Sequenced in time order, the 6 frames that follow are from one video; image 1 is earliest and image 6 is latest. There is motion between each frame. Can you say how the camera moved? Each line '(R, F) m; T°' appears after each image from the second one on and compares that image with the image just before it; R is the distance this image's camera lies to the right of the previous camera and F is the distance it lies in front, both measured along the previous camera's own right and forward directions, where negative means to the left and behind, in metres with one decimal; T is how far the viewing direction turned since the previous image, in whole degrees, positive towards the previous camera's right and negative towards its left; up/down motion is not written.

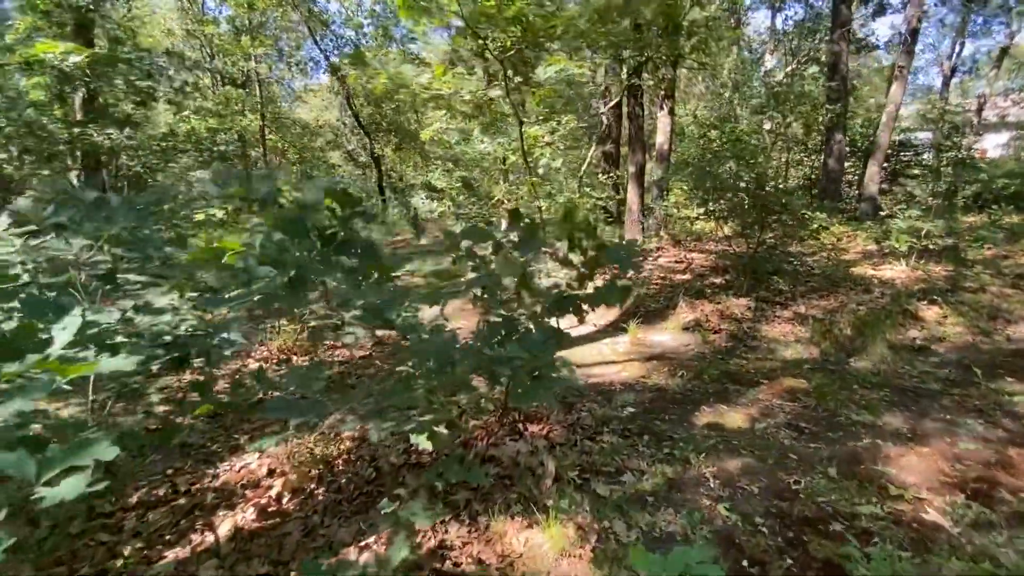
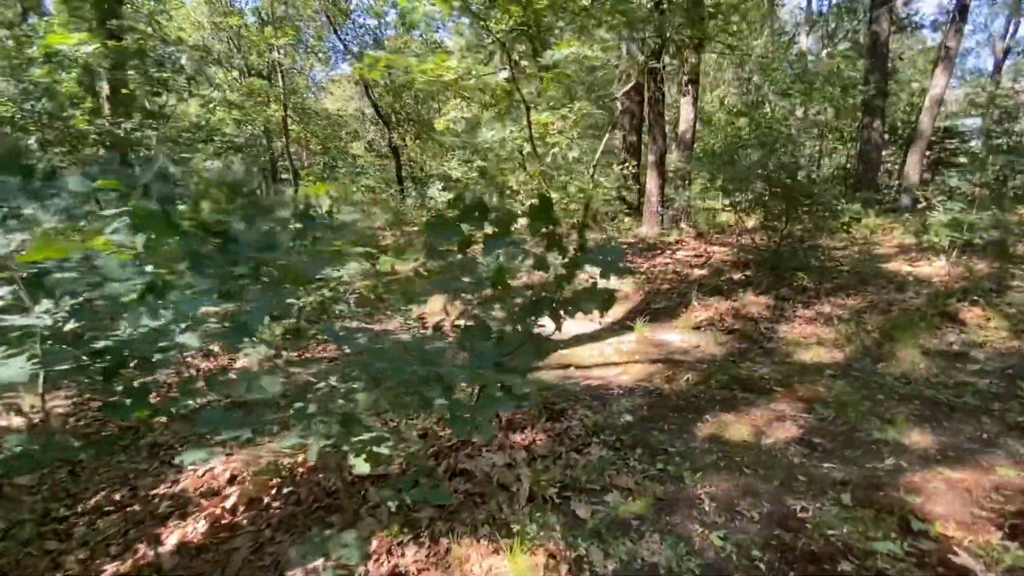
(+0.3, +0.3) m; -3°
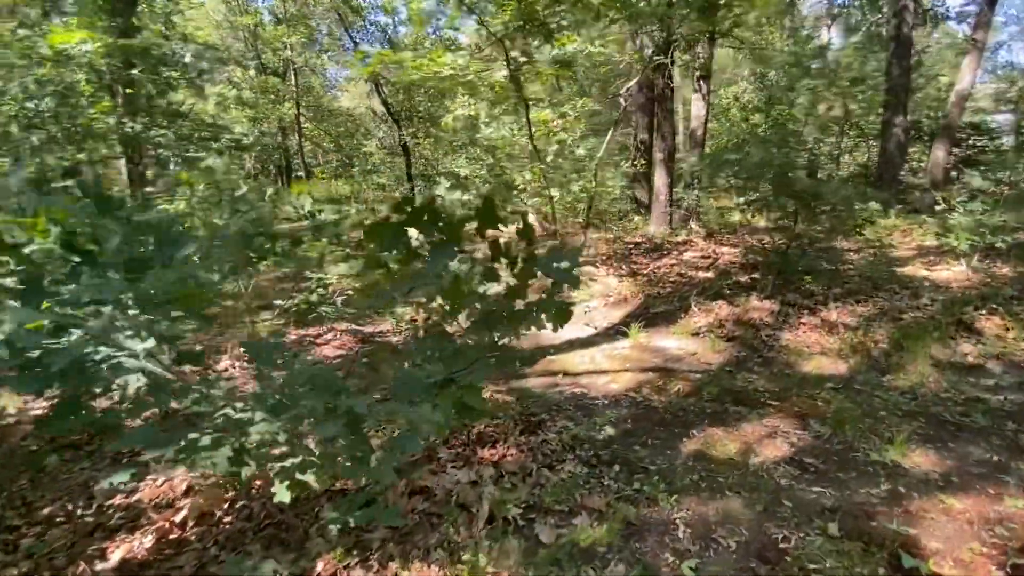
(+0.3, +0.2) m; -2°
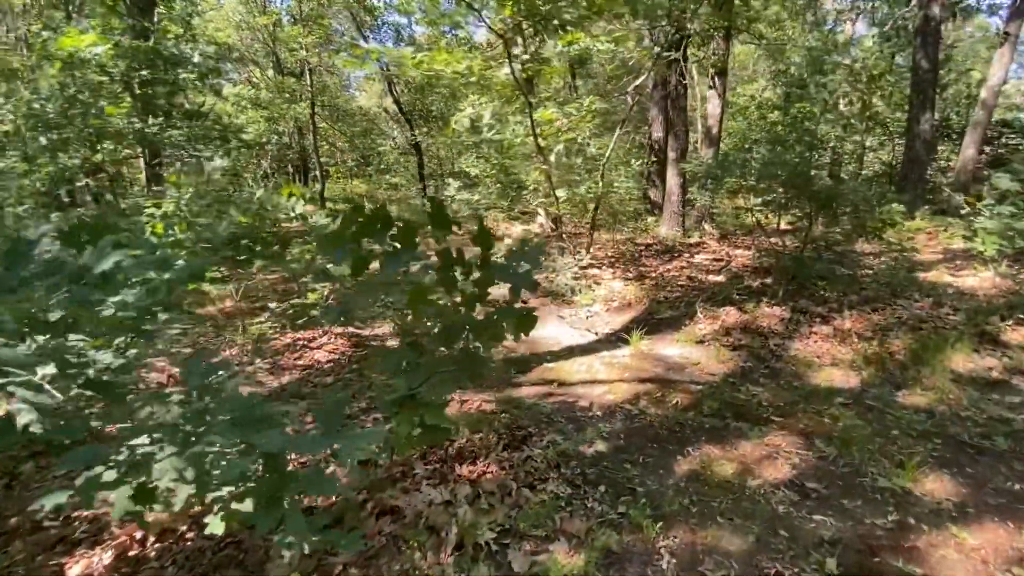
(+0.2, +0.2) m; -2°
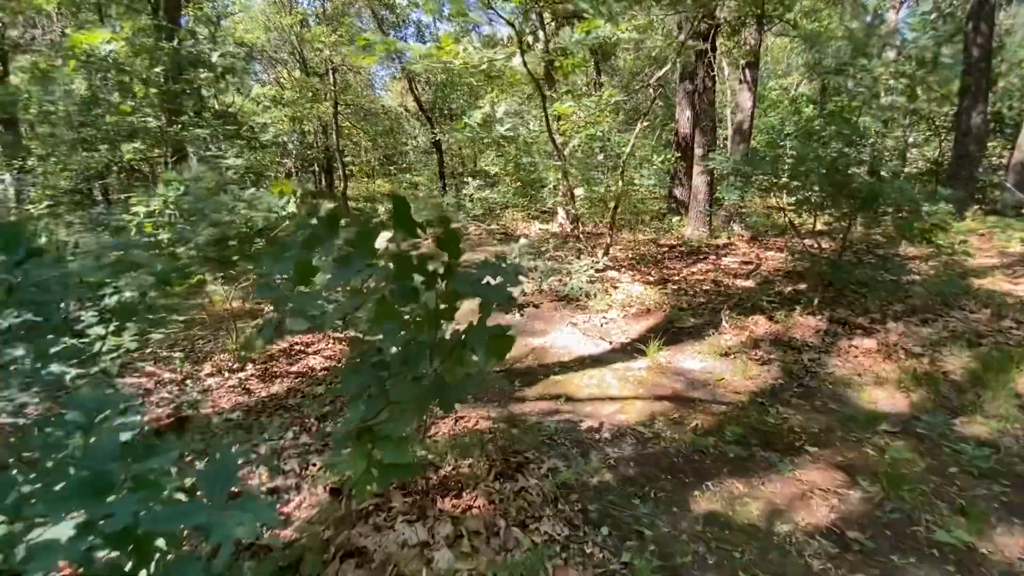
(+0.2, +0.4) m; -3°
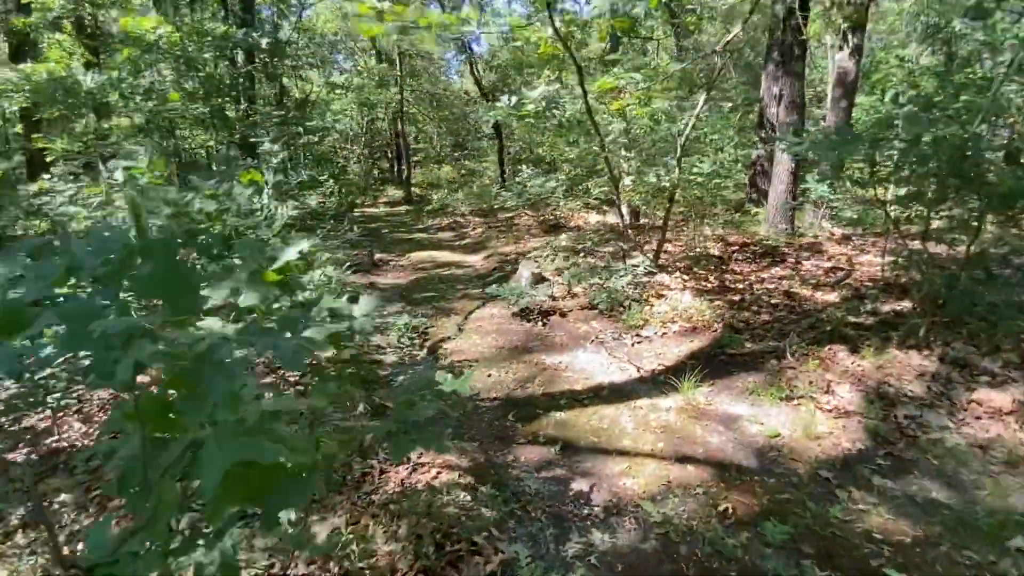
(+0.6, +0.9) m; -9°
